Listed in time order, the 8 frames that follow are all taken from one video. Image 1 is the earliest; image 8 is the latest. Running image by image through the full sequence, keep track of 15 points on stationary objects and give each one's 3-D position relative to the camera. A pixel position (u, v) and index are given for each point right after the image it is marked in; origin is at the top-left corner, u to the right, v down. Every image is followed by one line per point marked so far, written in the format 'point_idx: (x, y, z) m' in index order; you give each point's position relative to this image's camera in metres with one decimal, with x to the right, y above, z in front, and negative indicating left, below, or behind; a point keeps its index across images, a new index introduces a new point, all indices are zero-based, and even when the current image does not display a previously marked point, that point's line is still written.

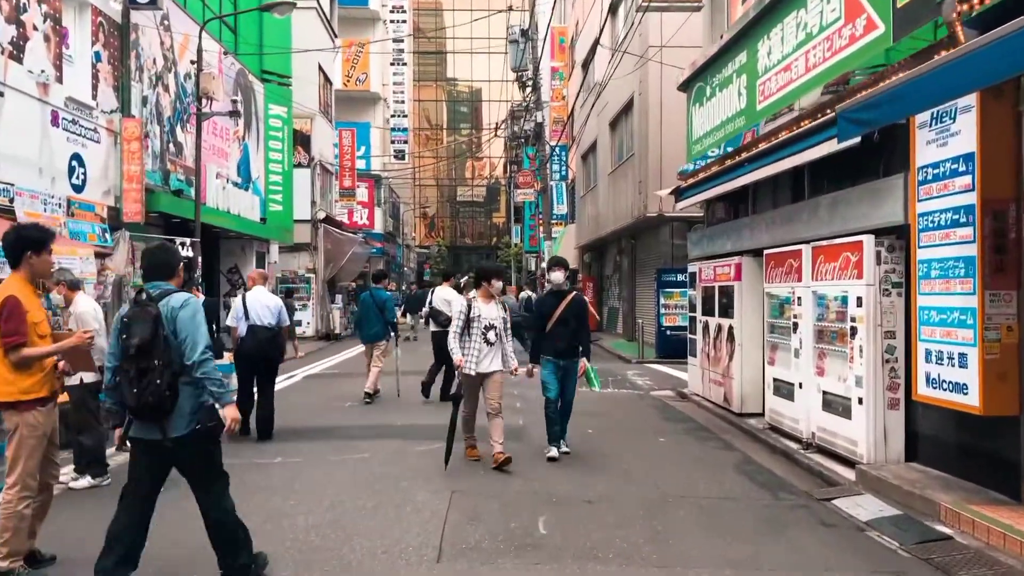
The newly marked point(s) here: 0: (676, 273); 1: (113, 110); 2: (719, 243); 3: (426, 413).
0: (+3.7, +0.3, +19.5) m
1: (-6.1, +2.7, +13.2) m
2: (+2.9, +0.6, +12.1) m
3: (-1.1, -1.5, +10.6) m
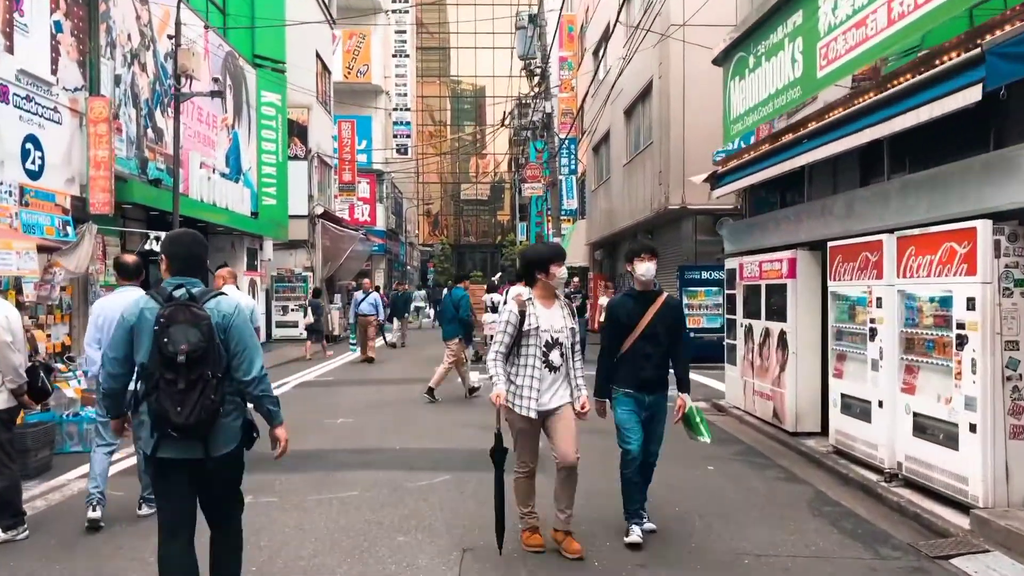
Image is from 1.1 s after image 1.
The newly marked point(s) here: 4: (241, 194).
0: (+3.9, +0.4, +18.0) m
1: (-5.9, +2.7, +11.8) m
2: (+3.1, +0.7, +10.6) m
3: (-0.9, -1.5, +9.2) m
4: (-6.1, +2.1, +19.5) m
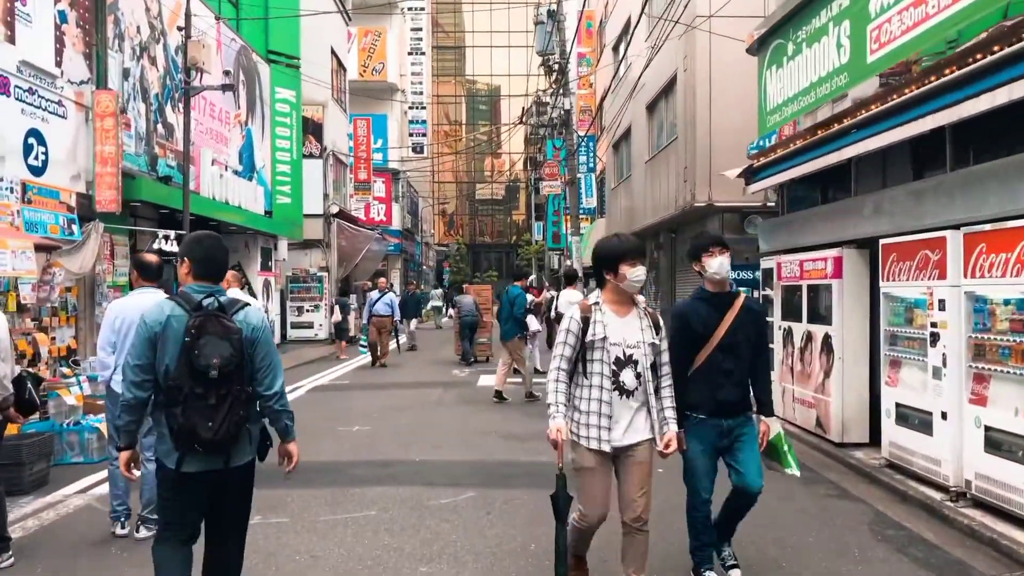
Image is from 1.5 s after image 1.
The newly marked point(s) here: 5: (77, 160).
0: (+4.3, +0.3, +17.4) m
1: (-5.6, +2.7, +11.4) m
2: (+3.4, +0.6, +10.0) m
3: (-0.6, -1.5, +8.6) m
4: (-5.6, +2.1, +19.1) m
5: (-5.6, +1.7, +11.2) m
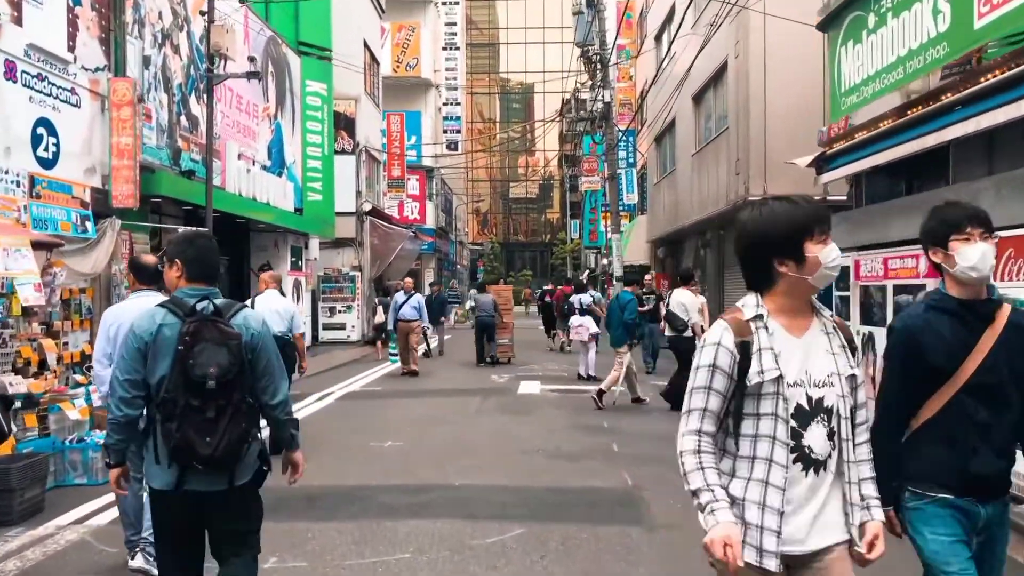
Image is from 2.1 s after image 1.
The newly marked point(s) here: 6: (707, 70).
0: (+5.1, +0.4, +16.3) m
1: (-5.1, +2.7, +10.6) m
2: (+3.9, +0.6, +8.9) m
3: (-0.2, -1.5, +7.7) m
4: (-4.8, +2.1, +18.4) m
5: (-5.1, +1.6, +10.4) m
6: (+4.5, +4.9, +19.6) m
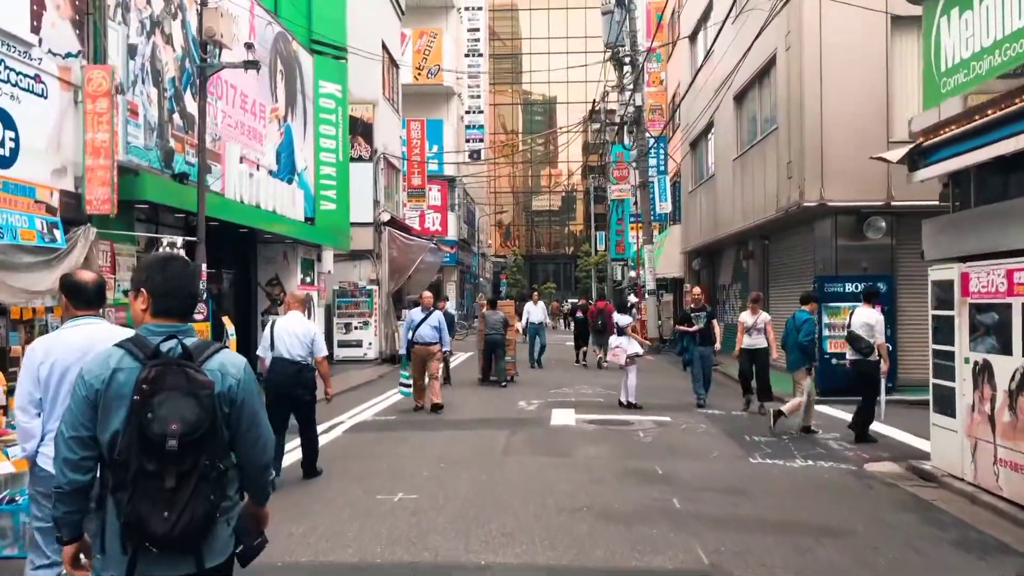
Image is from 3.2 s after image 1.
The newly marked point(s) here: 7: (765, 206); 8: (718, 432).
0: (+5.6, +0.1, +14.6) m
1: (-4.7, +2.5, +9.3) m
2: (+4.2, +0.5, +7.3) m
3: (+0.1, -1.7, +6.2) m
4: (-4.2, +1.8, +17.0) m
5: (-4.7, +1.4, +9.1) m
6: (+5.0, +4.6, +18.0) m
7: (+5.1, +1.7, +17.3) m
8: (+2.5, -1.8, +10.6) m
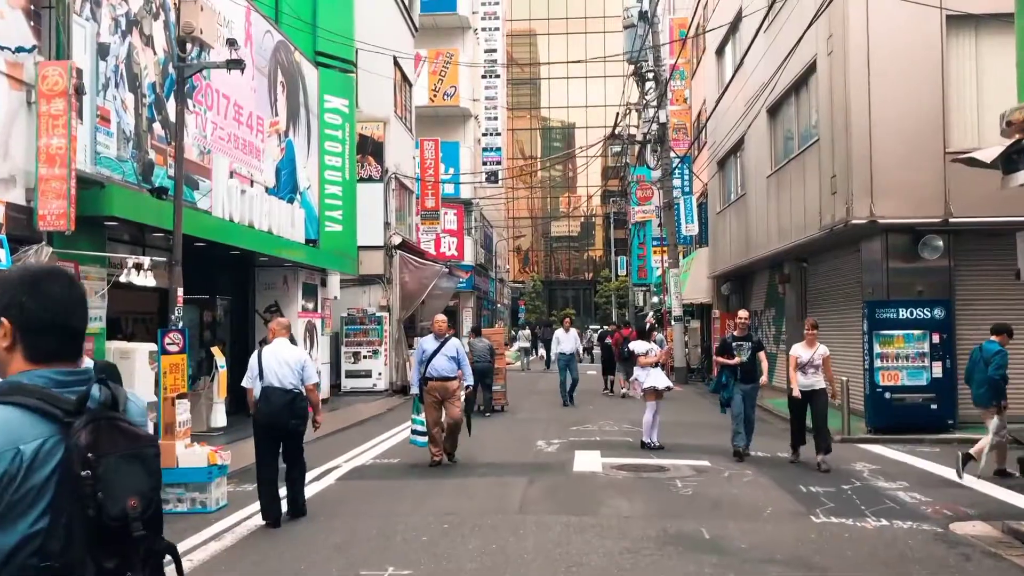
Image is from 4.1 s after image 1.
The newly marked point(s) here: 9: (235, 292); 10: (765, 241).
0: (+5.8, -0.3, +13.2) m
1: (-4.6, +2.2, +8.1) m
2: (+4.3, +0.3, +5.9) m
3: (+0.2, -1.8, +4.8) m
4: (-3.9, +1.3, +15.8) m
5: (-4.6, +1.2, +7.9) m
6: (+5.4, +4.1, +16.7) m
7: (+5.4, +1.2, +16.0) m
8: (+2.7, -2.1, +9.2) m
9: (-5.0, -0.1, +15.7) m
10: (+5.6, +1.0, +19.4) m
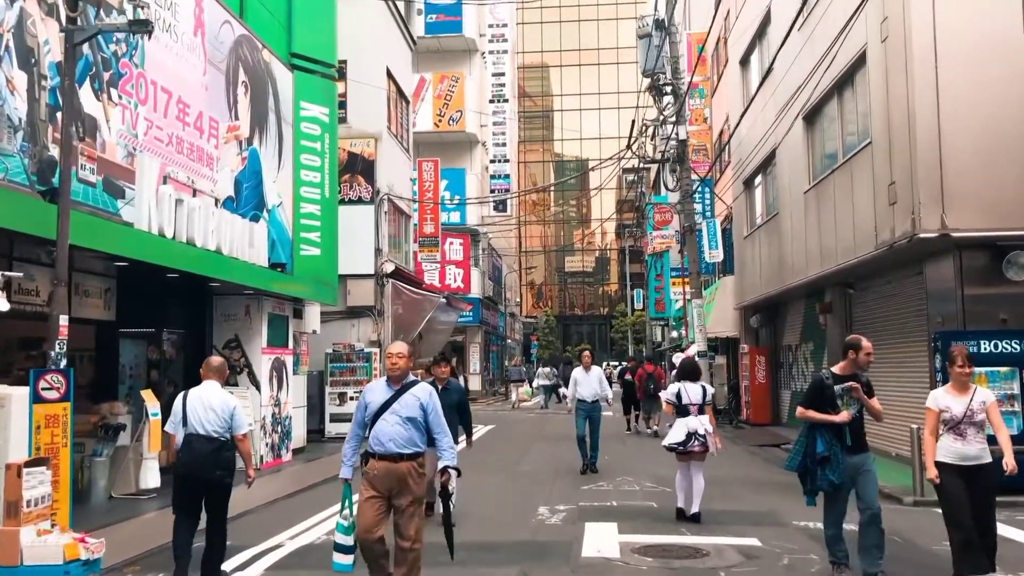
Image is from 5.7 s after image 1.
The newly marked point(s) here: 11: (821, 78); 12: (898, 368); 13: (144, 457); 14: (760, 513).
0: (+5.8, -0.7, +10.8) m
1: (-4.7, +2.1, +6.0) m
2: (+4.1, +0.3, +3.6) m
3: (0.0, -1.9, +2.5) m
4: (-3.9, +0.8, +13.6) m
5: (-4.7, +1.0, +5.8) m
6: (+5.4, +3.6, +14.5) m
7: (+5.4, +0.7, +13.6) m
8: (+2.6, -2.2, +6.8) m
9: (-5.0, -0.6, +13.5) m
10: (+5.7, +0.4, +17.0) m
11: (+5.5, +3.8, +15.5) m
12: (+6.2, -1.3, +14.1) m
13: (-4.5, -2.0, +10.5) m
14: (+2.8, -2.6, +9.9) m
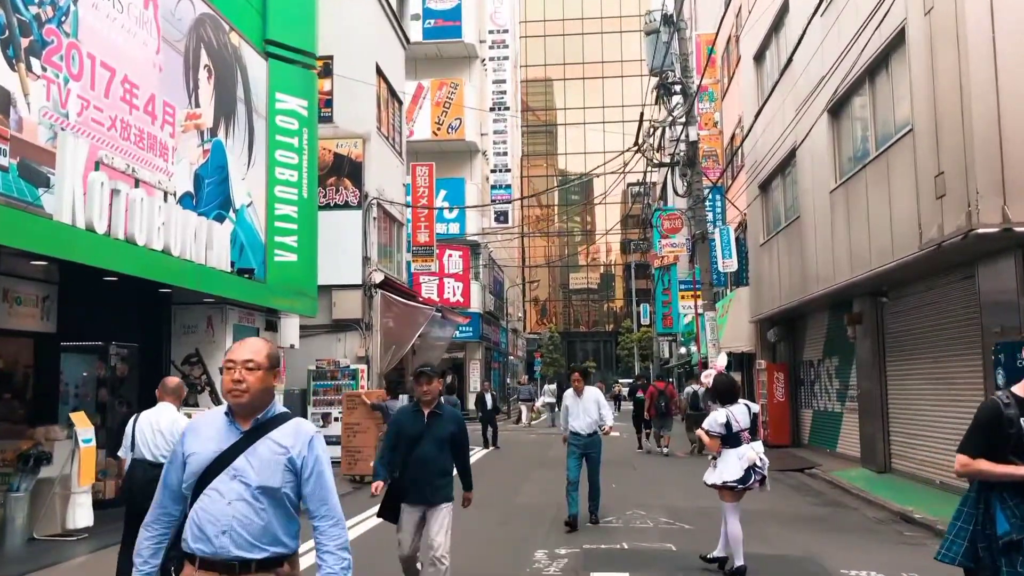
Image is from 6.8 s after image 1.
0: (+5.7, -0.7, +9.2) m
1: (-4.8, +2.1, +4.6) m
2: (+4.0, +0.4, +2.1) m
3: (-0.1, -1.7, +0.9) m
4: (-4.0, +0.7, +12.2) m
5: (-4.8, +1.1, +4.3) m
6: (+5.3, +3.5, +13.1) m
7: (+5.3, +0.6, +12.1) m
8: (+2.5, -2.2, +5.2) m
9: (-5.1, -0.7, +12.0) m
10: (+5.7, +0.3, +15.5) m
11: (+5.5, +3.6, +14.1) m
12: (+6.2, -1.4, +12.5) m
13: (-4.5, -2.1, +9.0) m
14: (+2.8, -2.6, +8.3) m
